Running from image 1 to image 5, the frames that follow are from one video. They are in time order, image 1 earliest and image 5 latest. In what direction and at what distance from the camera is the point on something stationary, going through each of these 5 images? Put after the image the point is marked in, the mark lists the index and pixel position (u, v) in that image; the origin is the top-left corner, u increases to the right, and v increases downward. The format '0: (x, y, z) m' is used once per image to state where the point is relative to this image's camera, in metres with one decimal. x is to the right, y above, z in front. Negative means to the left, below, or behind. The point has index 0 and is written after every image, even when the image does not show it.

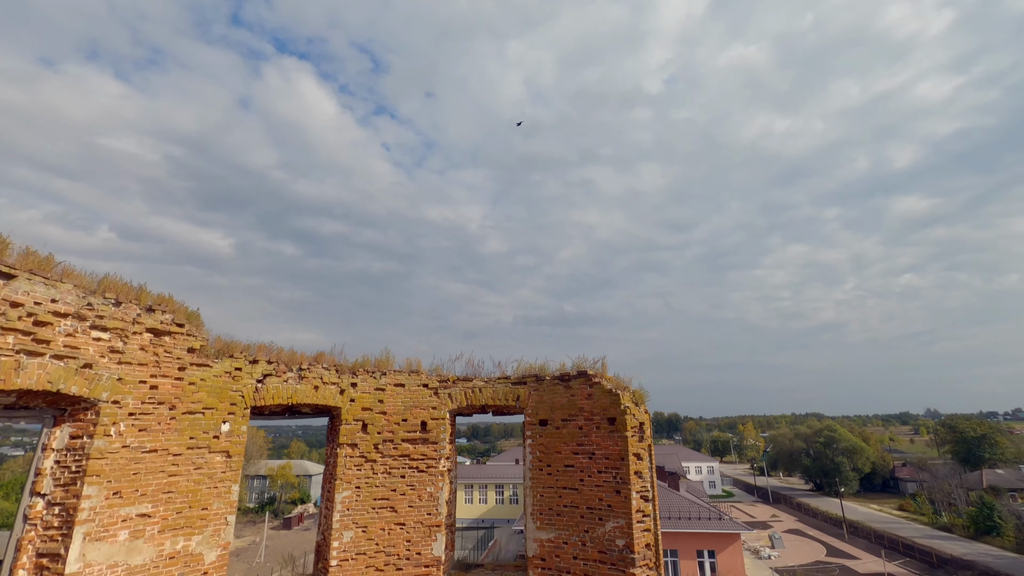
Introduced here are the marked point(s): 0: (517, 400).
0: (+0.1, -2.5, +10.3) m
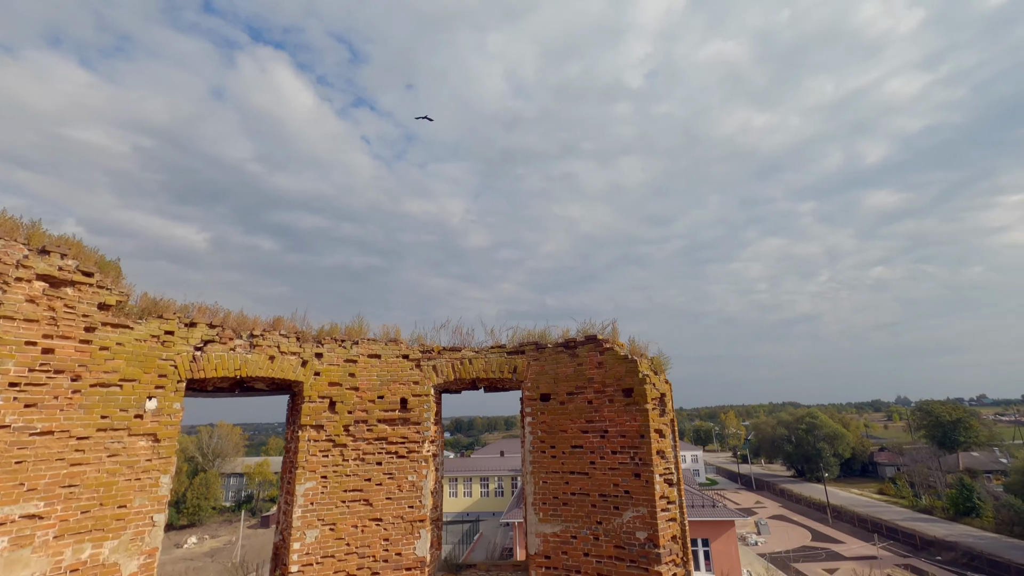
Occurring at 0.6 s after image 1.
0: (0.0, -1.6, +8.8) m
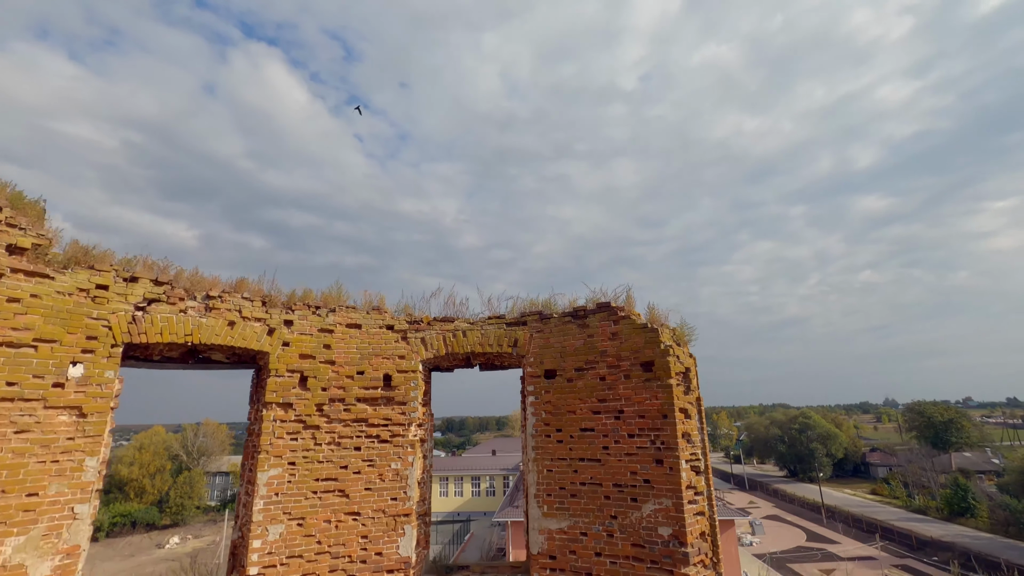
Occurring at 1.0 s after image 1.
0: (0.0, -1.0, +7.7) m
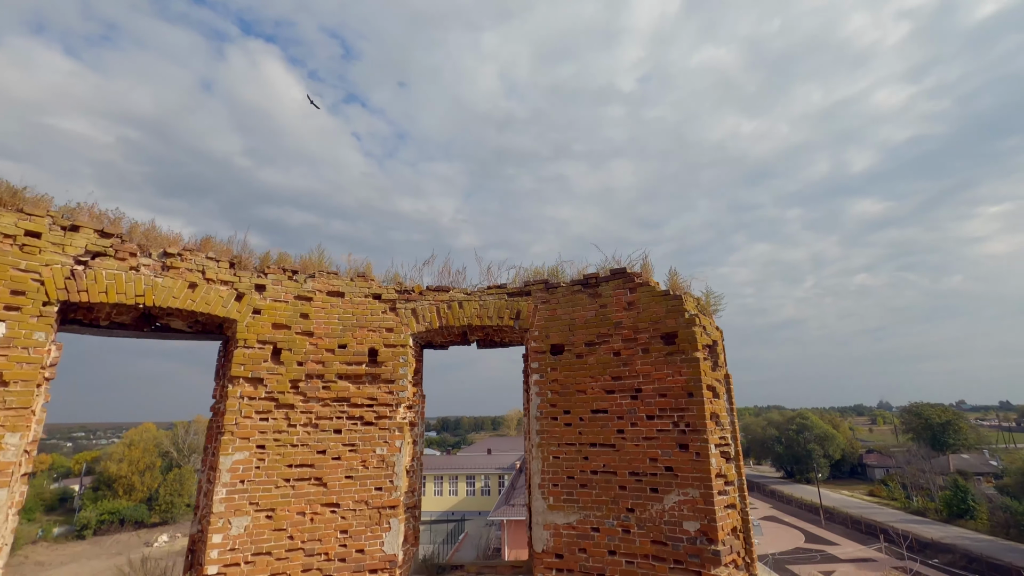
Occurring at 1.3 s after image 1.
0: (+0.1, -0.5, +6.8) m
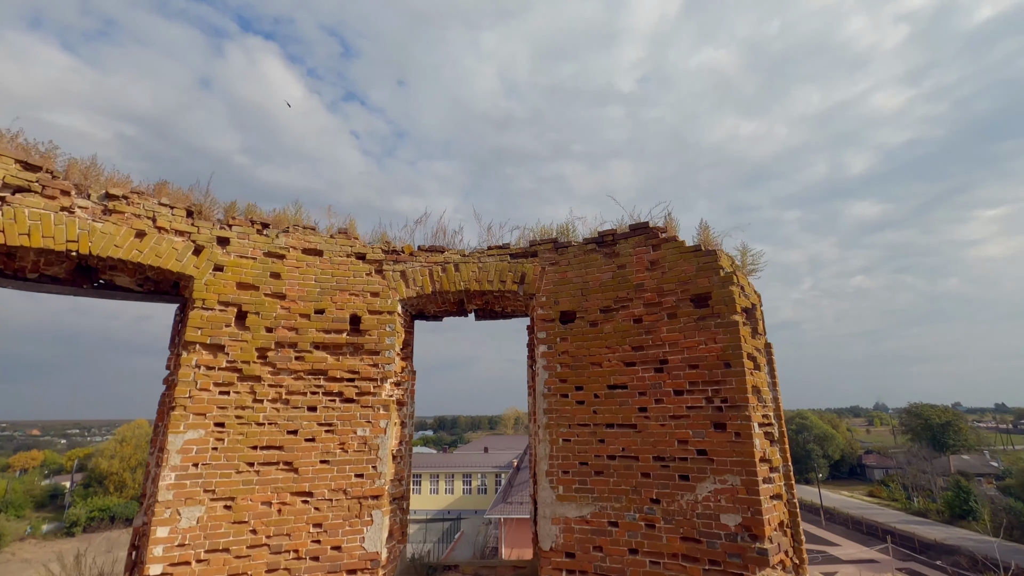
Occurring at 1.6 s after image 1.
0: (+0.1, +0.1, +6.0) m
